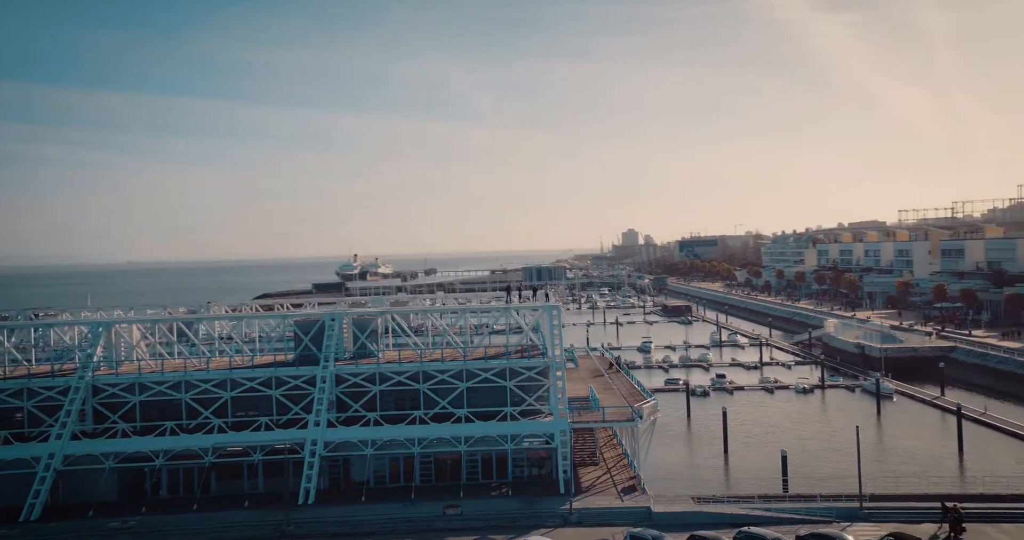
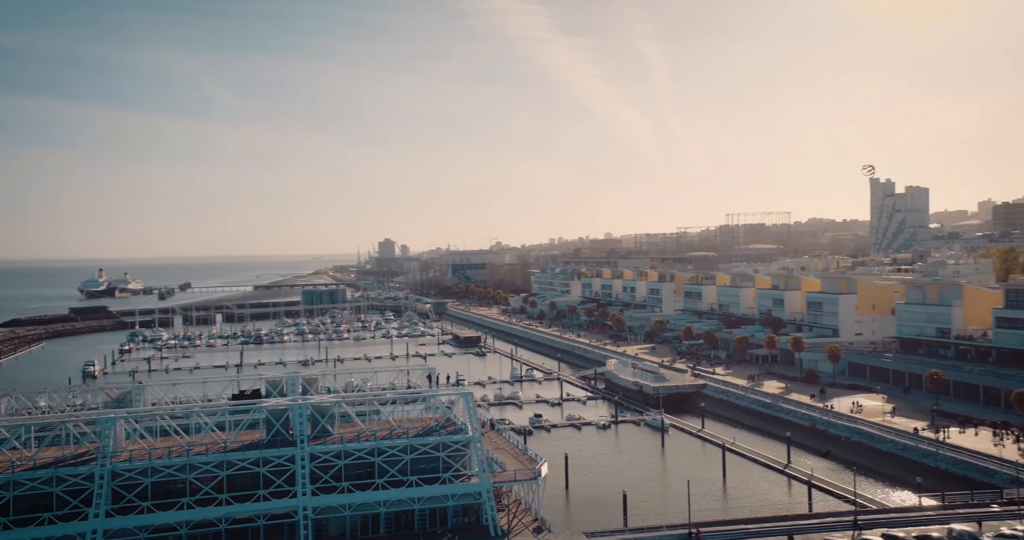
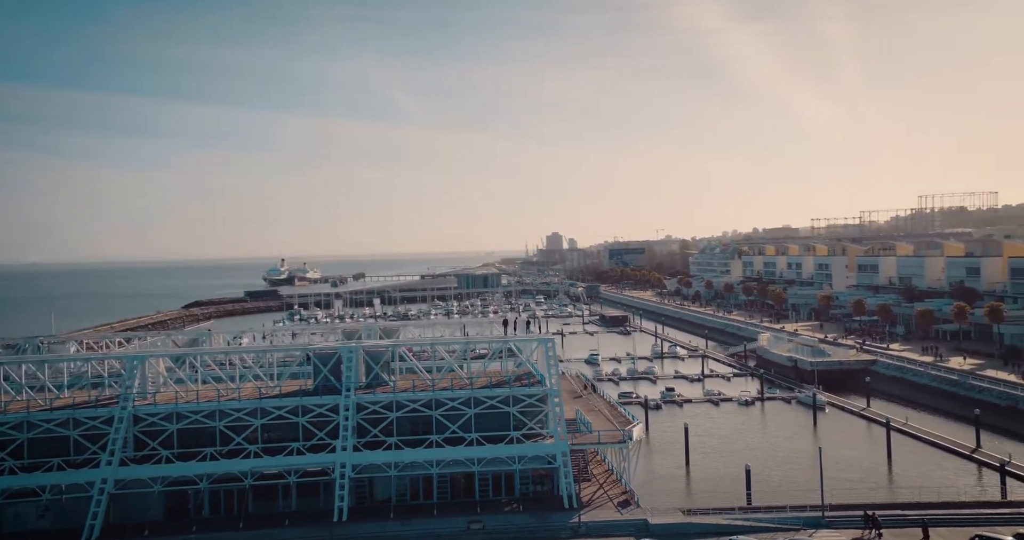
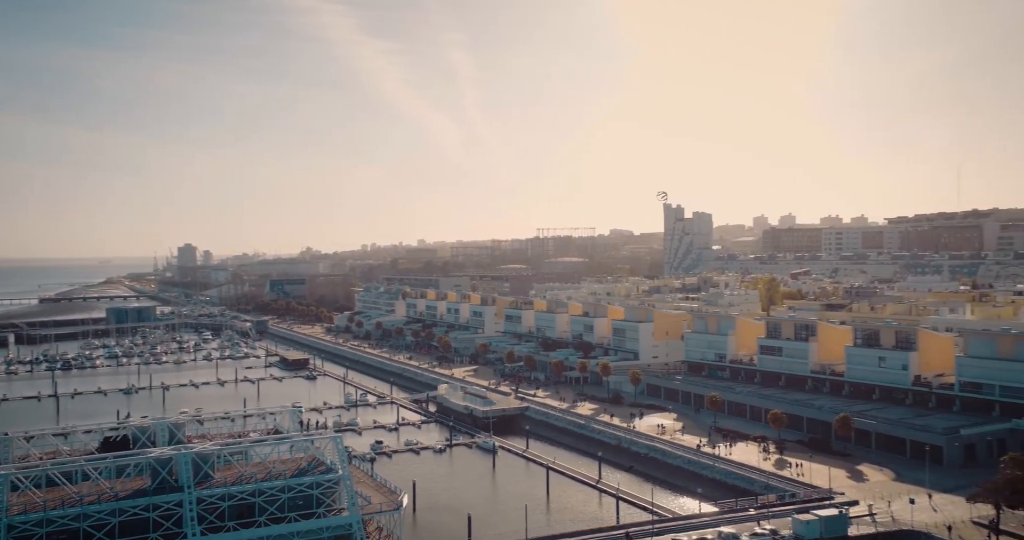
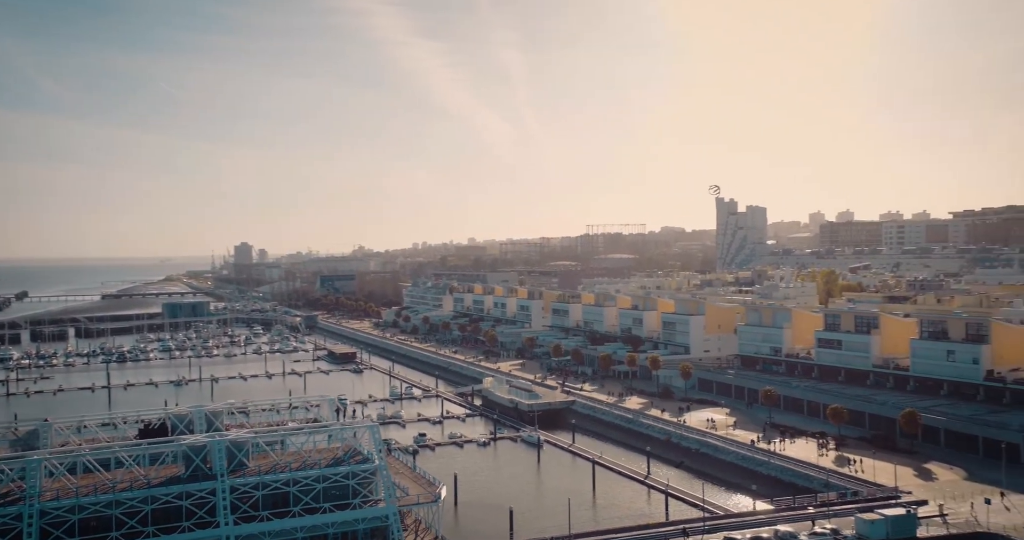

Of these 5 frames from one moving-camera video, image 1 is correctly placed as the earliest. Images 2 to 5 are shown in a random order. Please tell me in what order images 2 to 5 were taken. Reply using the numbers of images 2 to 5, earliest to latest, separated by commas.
3, 2, 5, 4
